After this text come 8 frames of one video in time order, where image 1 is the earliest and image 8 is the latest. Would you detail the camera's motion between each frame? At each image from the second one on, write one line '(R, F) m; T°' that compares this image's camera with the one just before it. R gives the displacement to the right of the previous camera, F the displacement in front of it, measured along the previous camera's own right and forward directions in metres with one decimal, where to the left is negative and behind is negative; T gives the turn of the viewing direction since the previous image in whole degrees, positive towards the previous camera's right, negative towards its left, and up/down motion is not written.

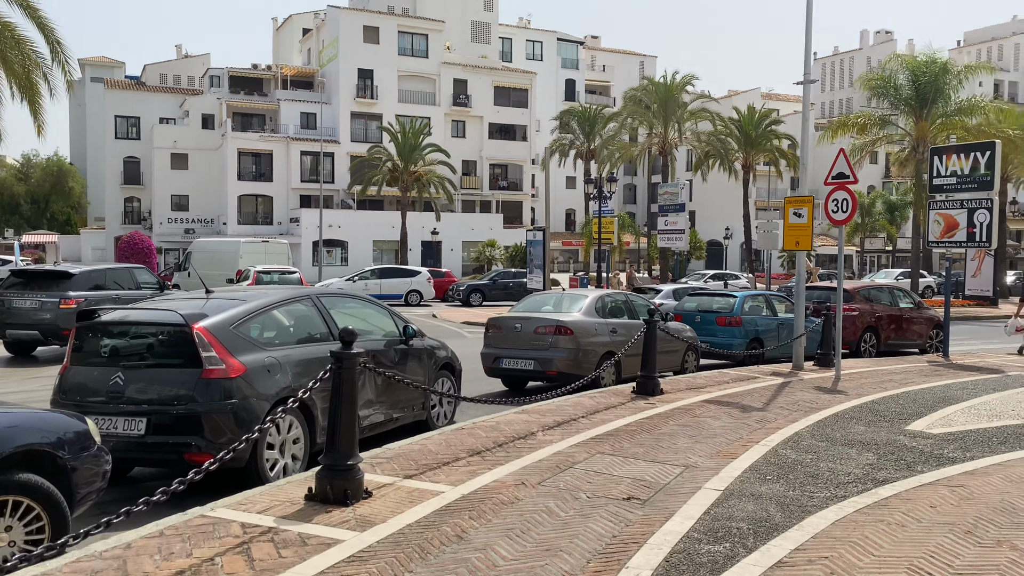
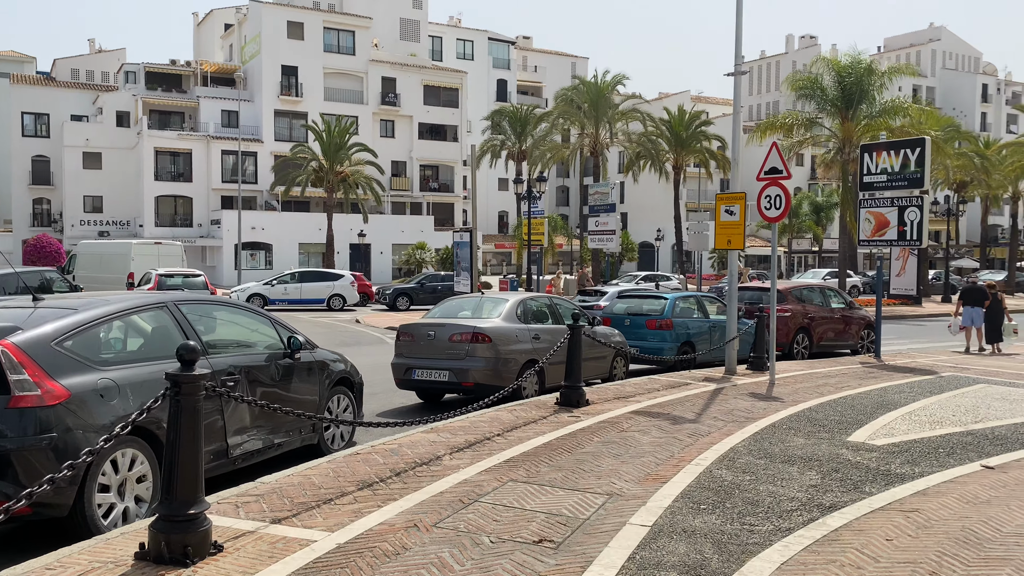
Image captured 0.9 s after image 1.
(+0.3, +0.9) m; +4°
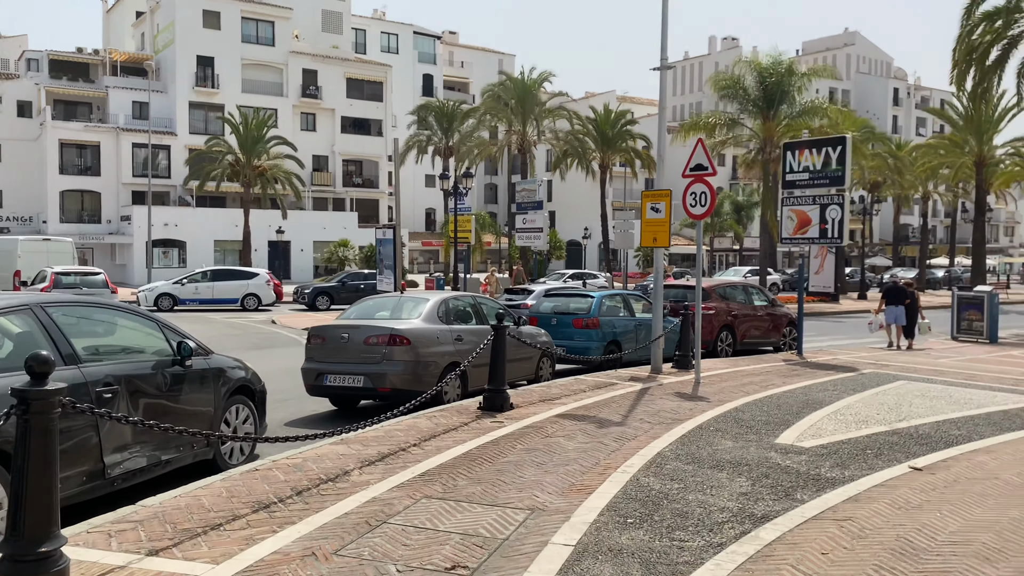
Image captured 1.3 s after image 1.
(+0.1, +0.4) m; +5°
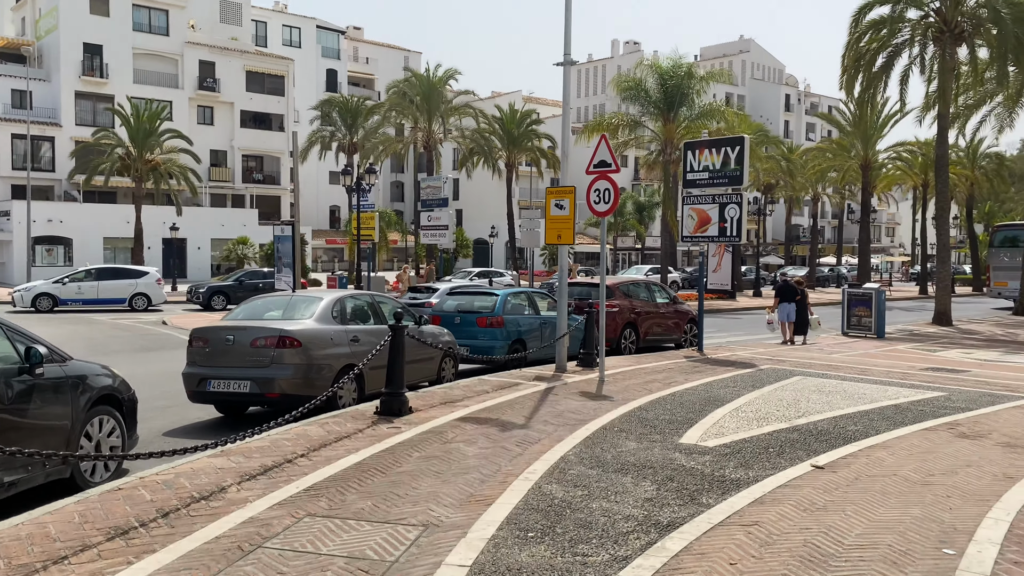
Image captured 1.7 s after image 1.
(+0.1, +0.4) m; +6°
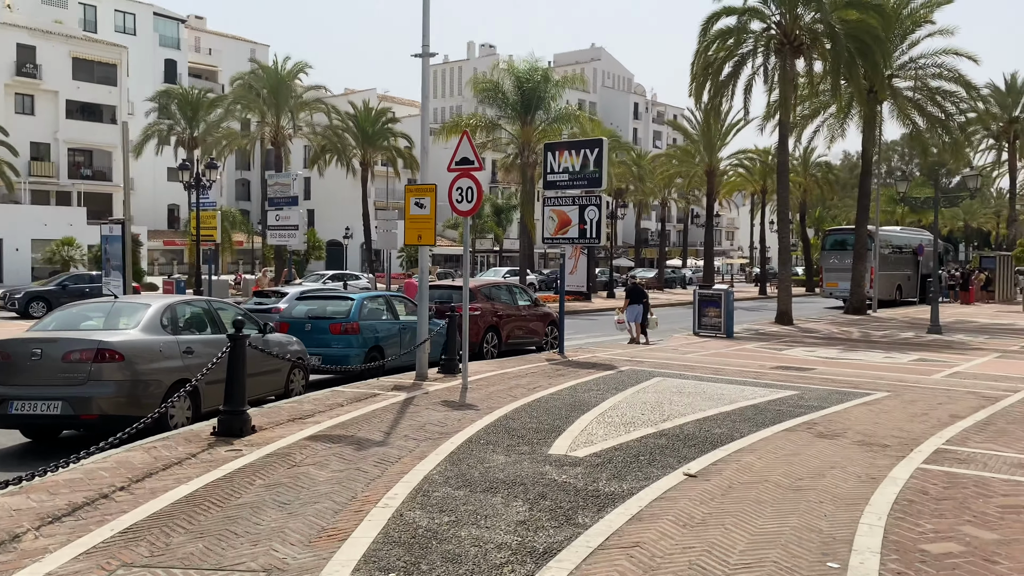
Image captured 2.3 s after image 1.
(0.0, +0.6) m; +10°
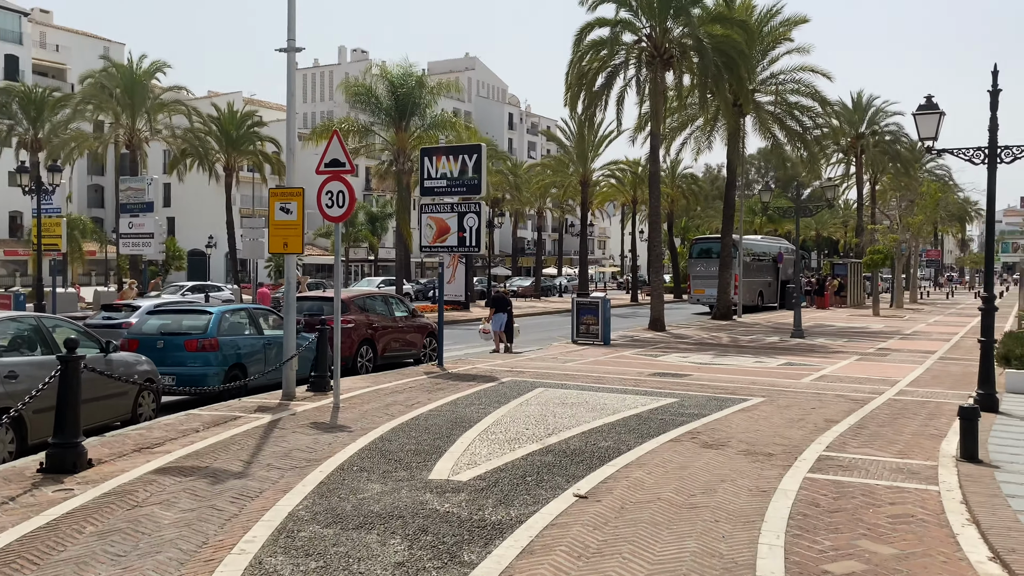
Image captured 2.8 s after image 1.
(0.0, +0.5) m; +9°
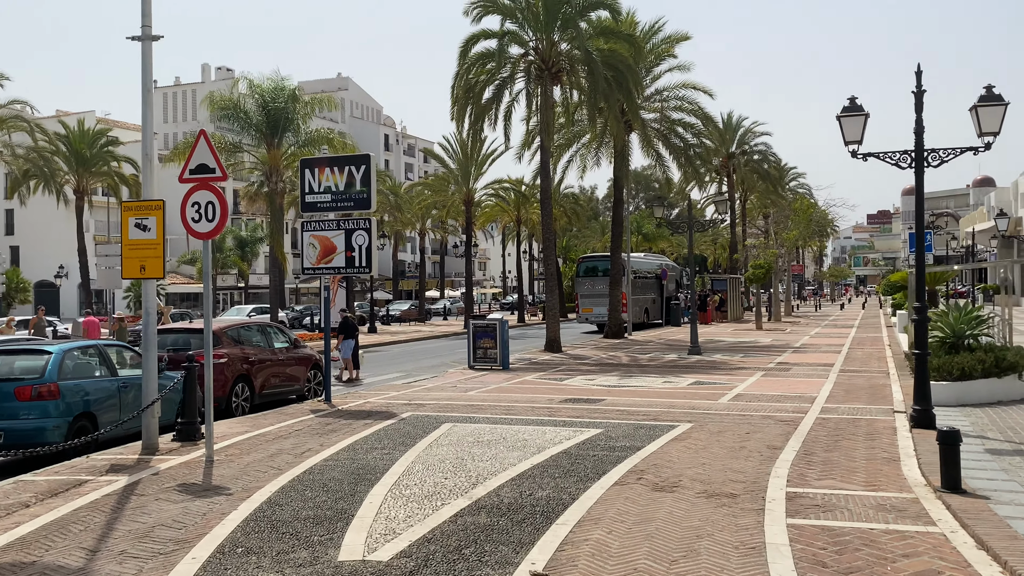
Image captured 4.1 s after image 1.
(-0.3, +1.3) m; +9°
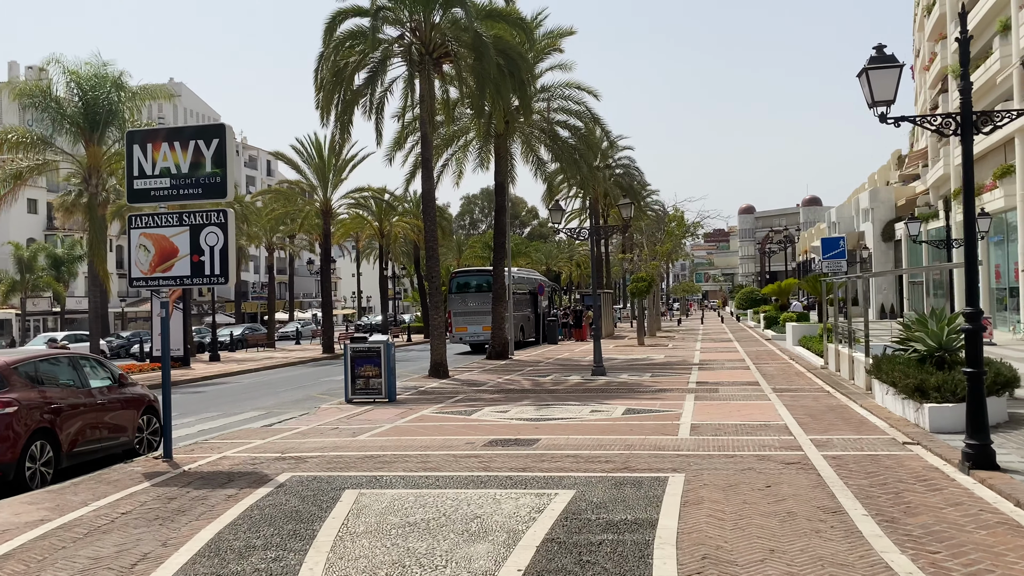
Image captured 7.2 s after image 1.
(-0.8, +3.1) m; +11°
